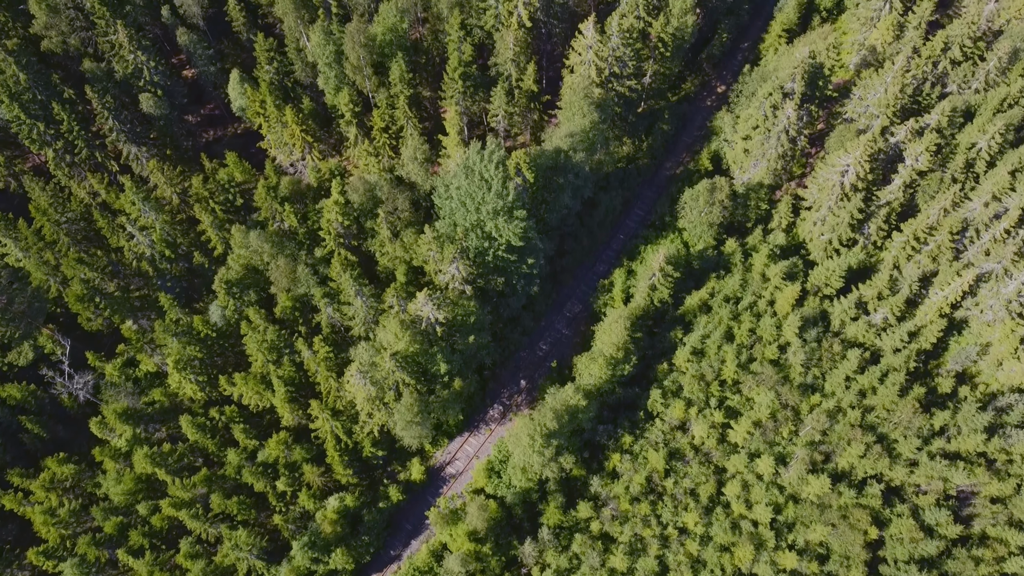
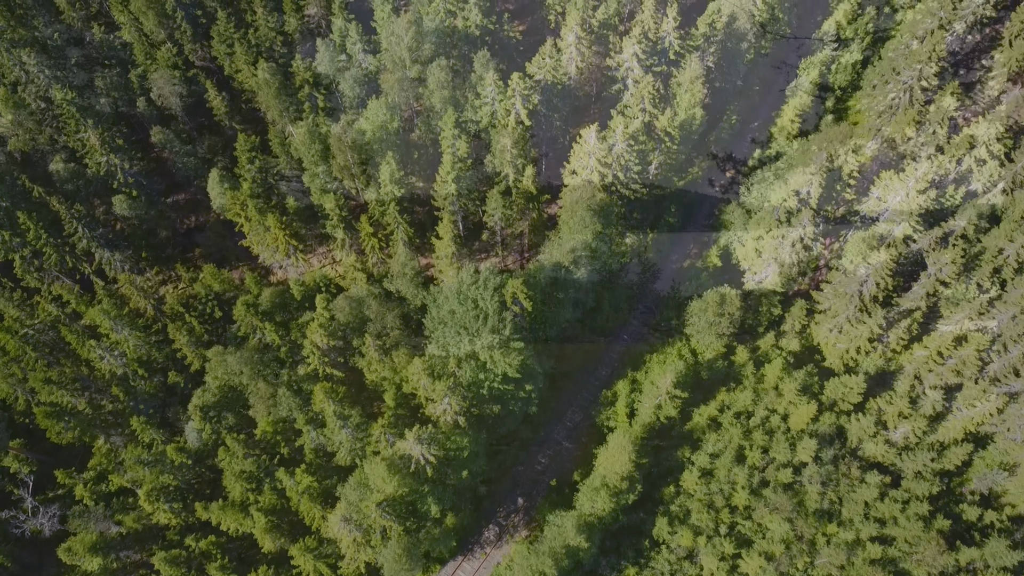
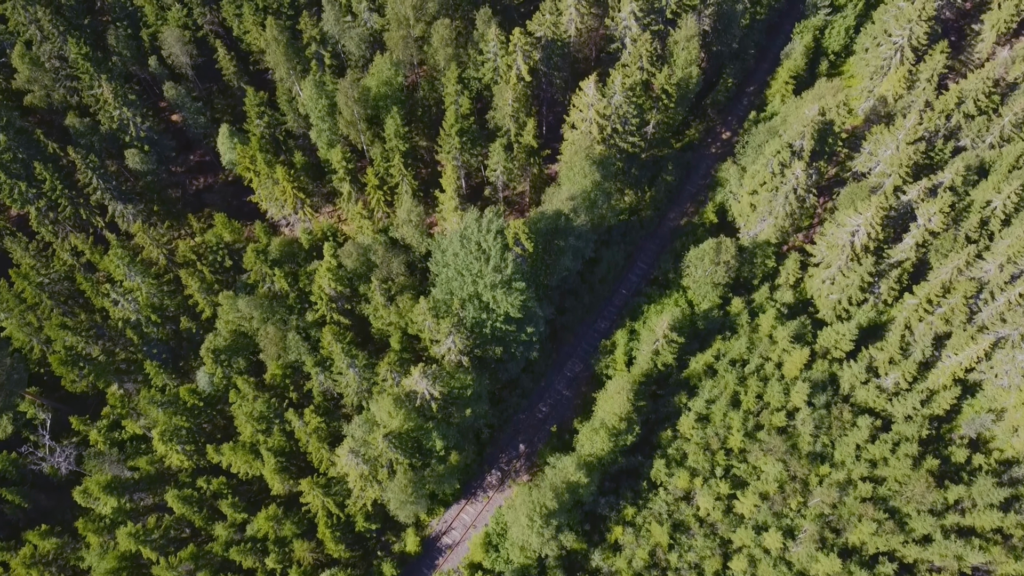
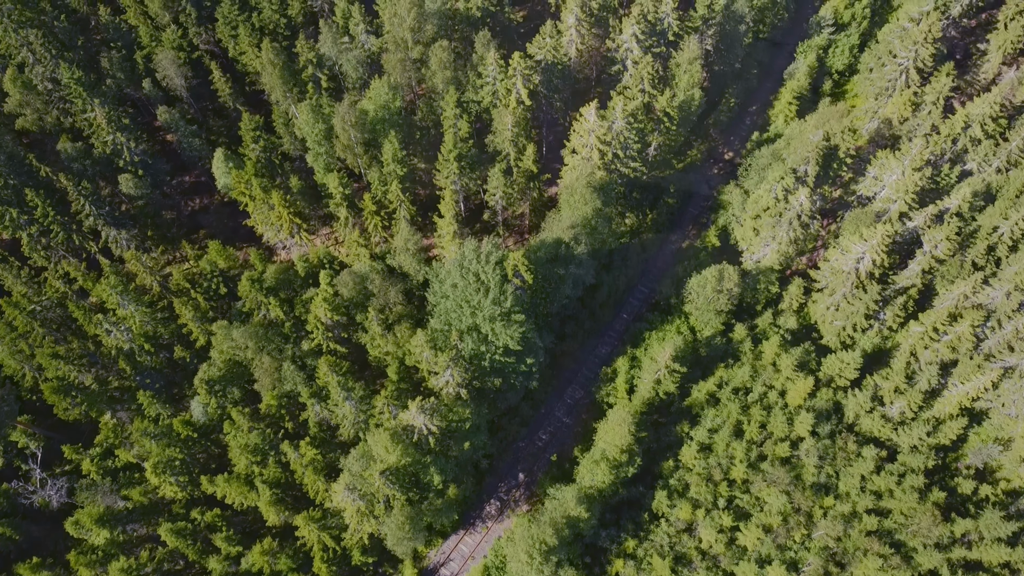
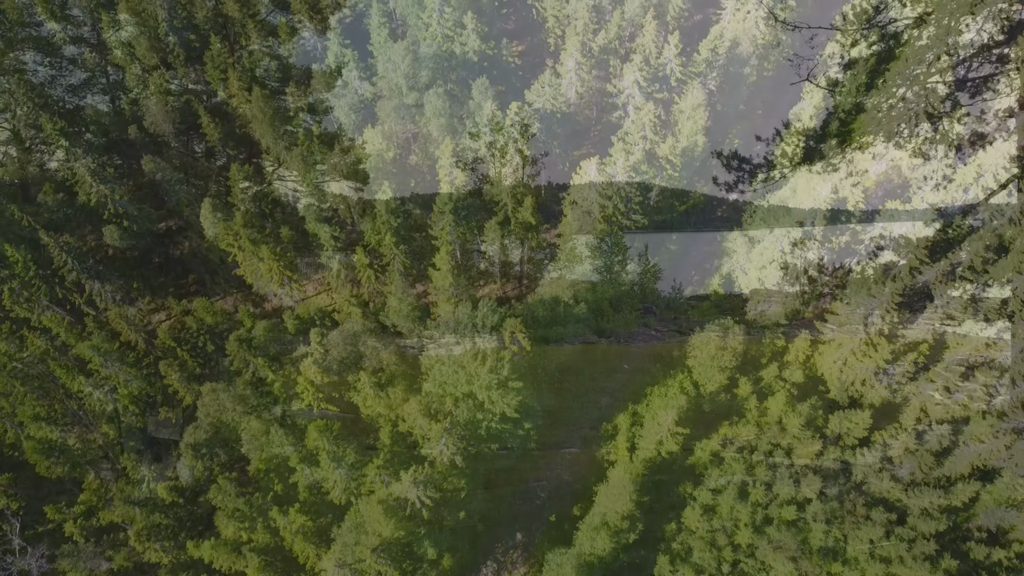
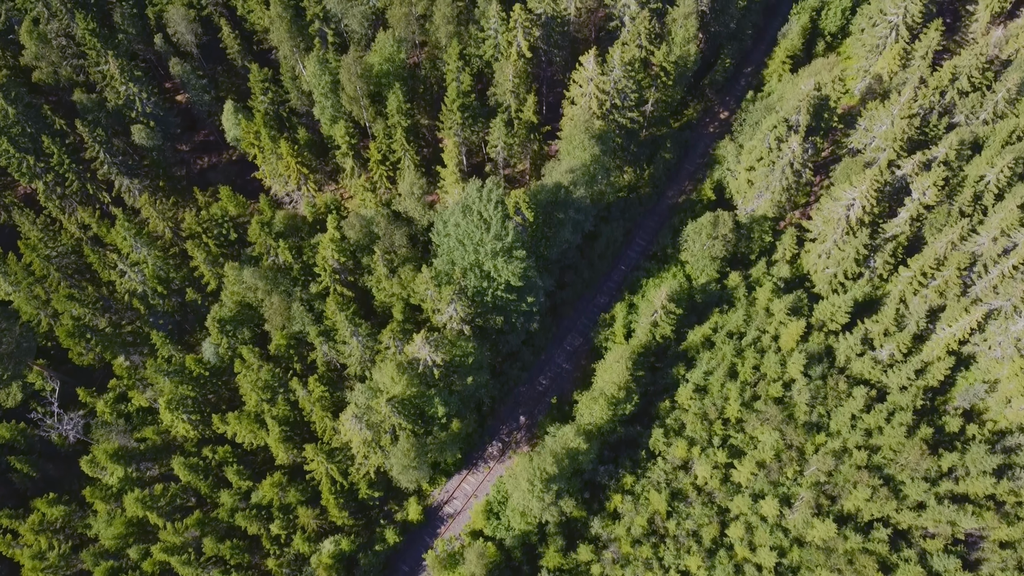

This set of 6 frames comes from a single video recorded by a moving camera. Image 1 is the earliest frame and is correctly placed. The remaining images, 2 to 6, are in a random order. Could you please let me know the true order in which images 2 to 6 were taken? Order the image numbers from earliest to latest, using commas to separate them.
6, 3, 4, 2, 5
